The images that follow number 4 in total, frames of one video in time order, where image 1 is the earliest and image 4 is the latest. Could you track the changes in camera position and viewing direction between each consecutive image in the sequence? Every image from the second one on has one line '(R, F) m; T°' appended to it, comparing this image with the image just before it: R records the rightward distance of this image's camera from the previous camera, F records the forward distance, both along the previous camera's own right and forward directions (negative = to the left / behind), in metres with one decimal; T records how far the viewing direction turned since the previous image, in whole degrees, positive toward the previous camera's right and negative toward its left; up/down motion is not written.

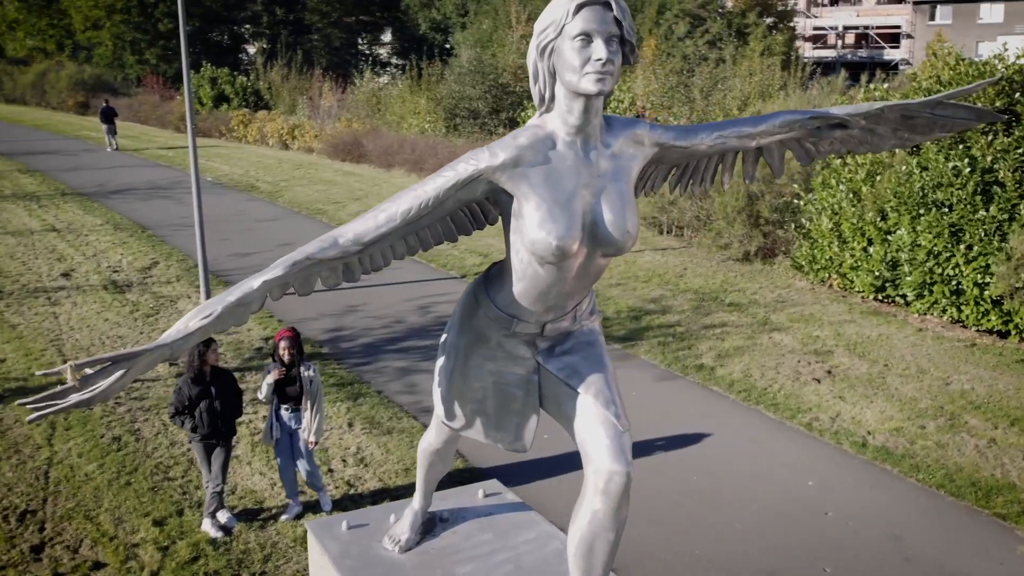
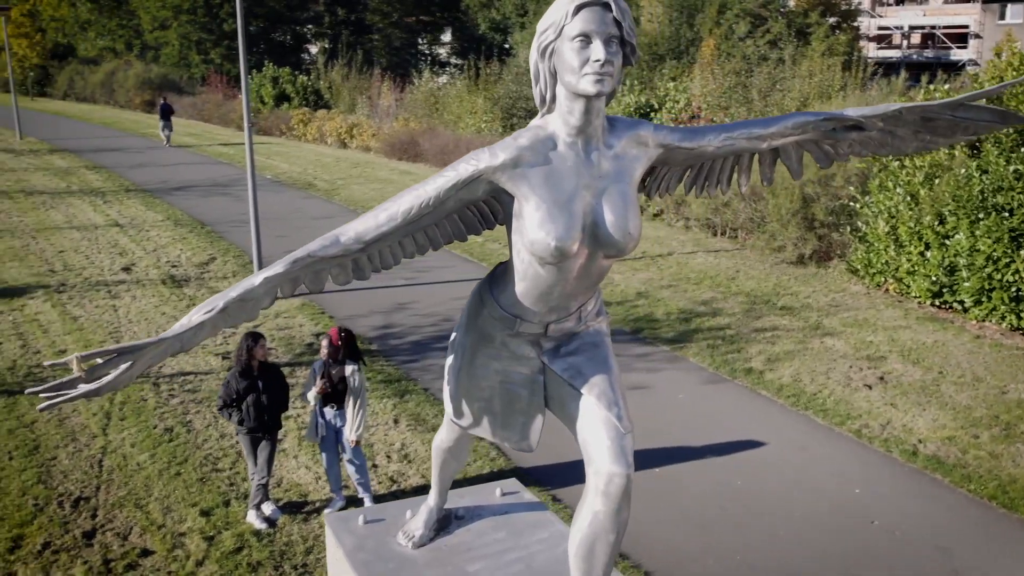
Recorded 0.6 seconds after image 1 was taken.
(+0.2, 0.0) m; -4°
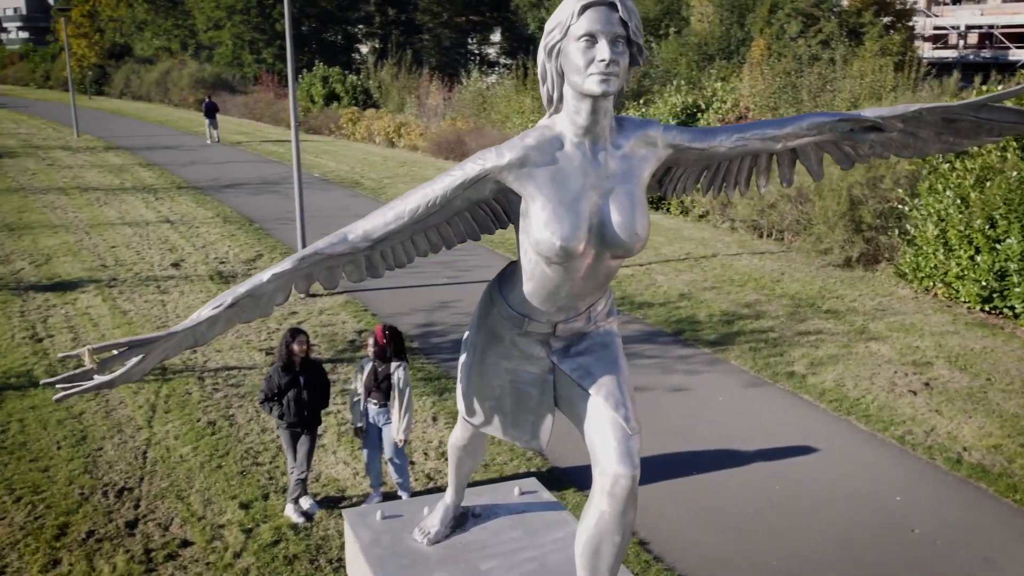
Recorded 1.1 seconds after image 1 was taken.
(+0.1, 0.0) m; -3°
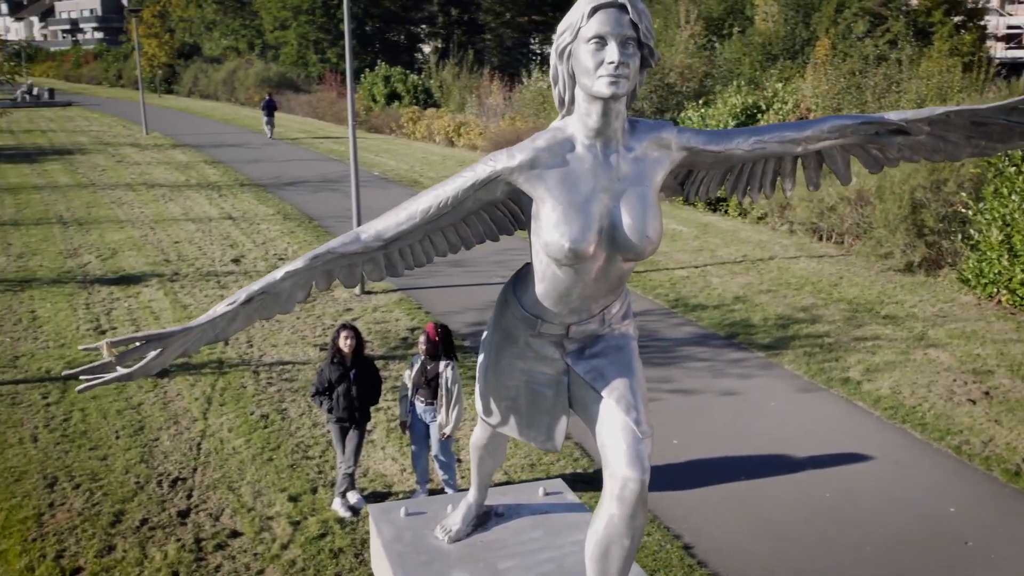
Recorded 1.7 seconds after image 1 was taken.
(+0.1, 0.0) m; -4°
